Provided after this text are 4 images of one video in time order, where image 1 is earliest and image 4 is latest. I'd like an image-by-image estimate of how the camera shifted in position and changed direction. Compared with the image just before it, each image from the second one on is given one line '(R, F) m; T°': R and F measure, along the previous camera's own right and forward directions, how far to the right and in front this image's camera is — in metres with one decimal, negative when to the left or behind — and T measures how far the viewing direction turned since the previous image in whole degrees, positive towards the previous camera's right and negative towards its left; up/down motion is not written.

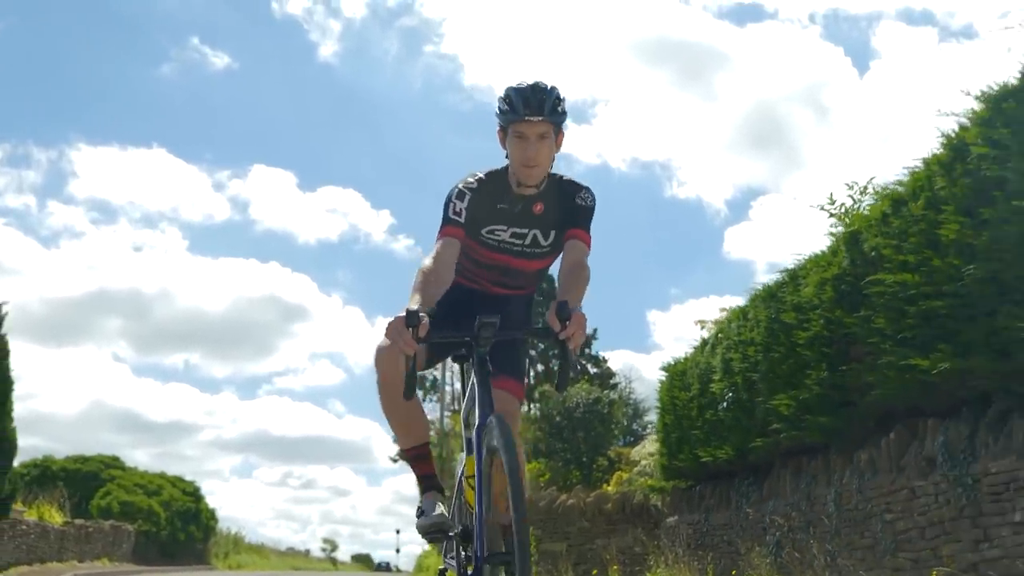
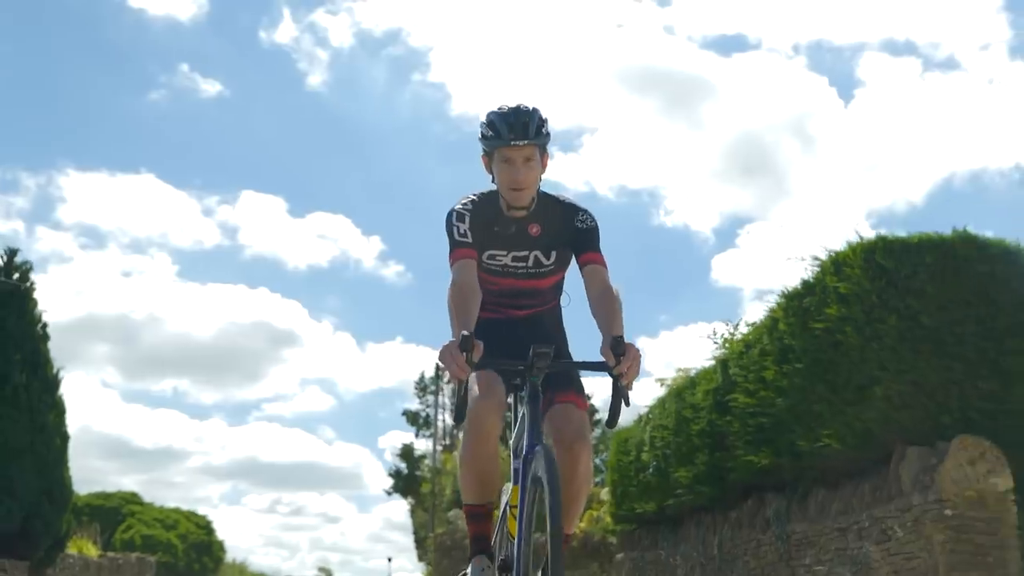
(+0.1, -3.8) m; 0°
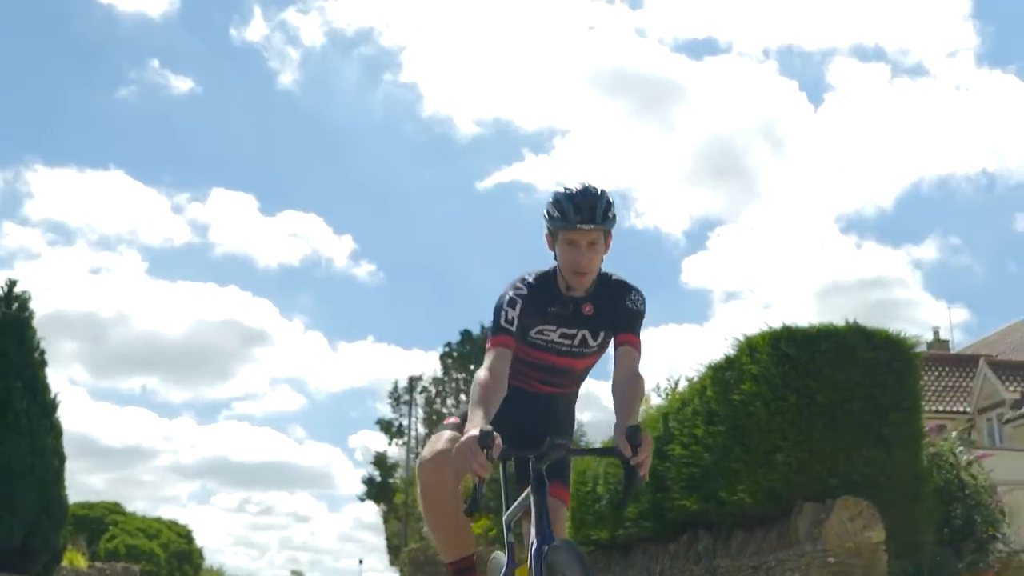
(0.0, -1.9) m; +1°
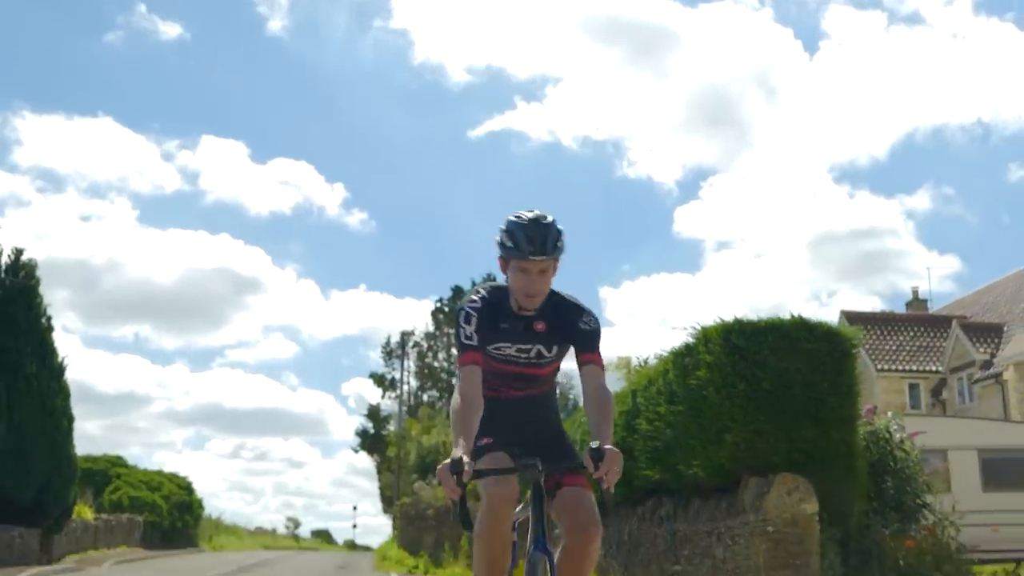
(+0.1, -1.3) m; 0°
